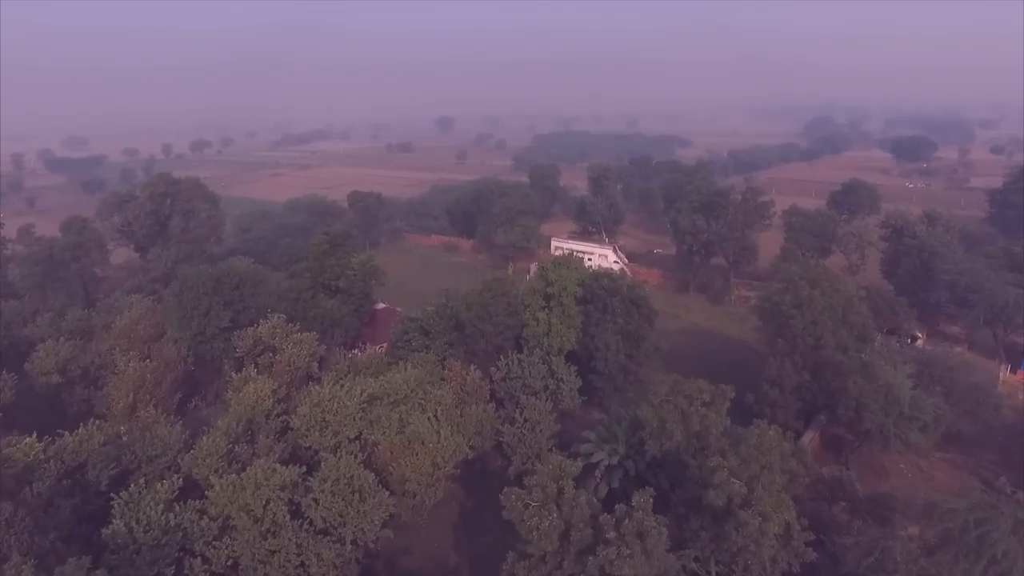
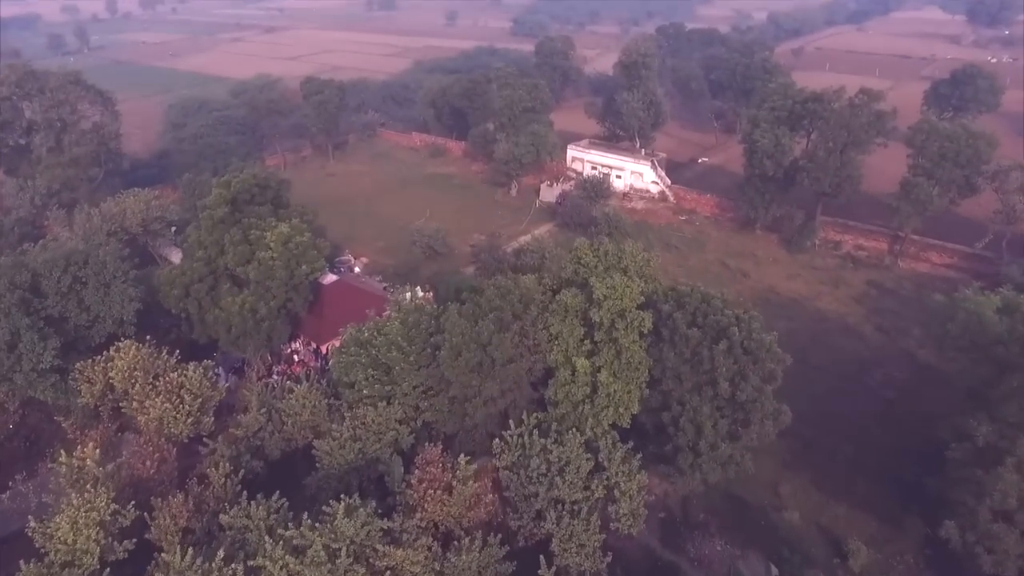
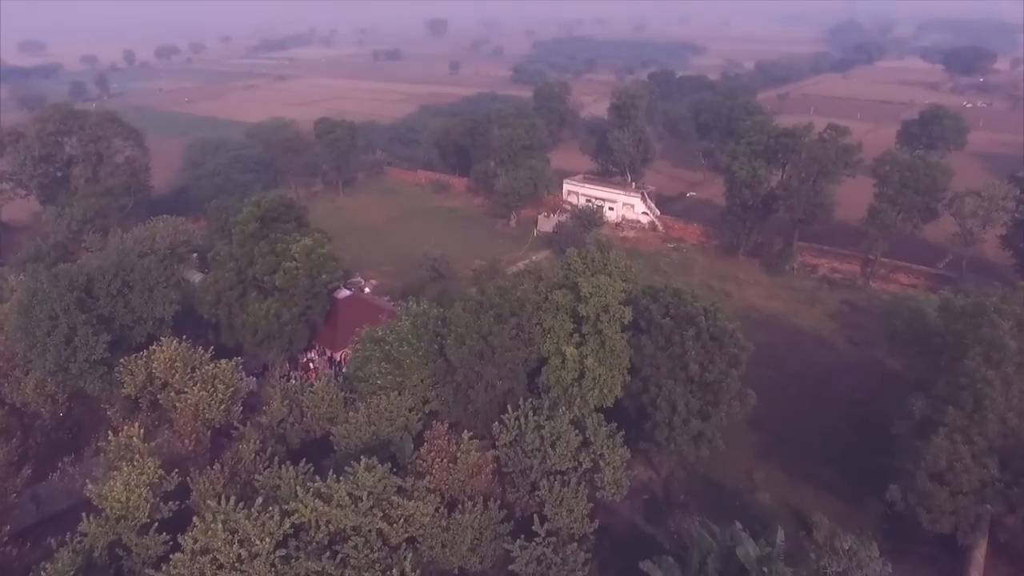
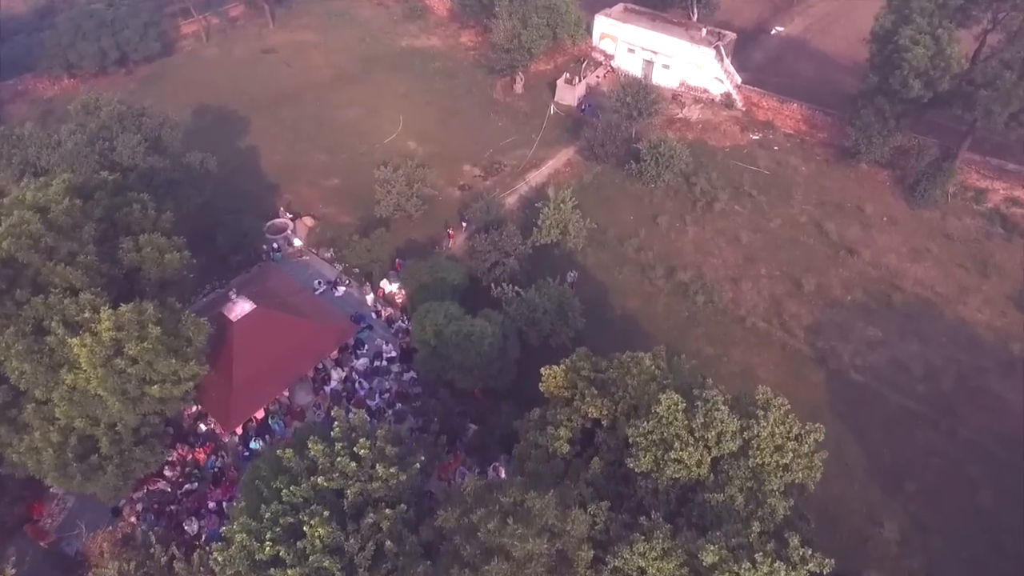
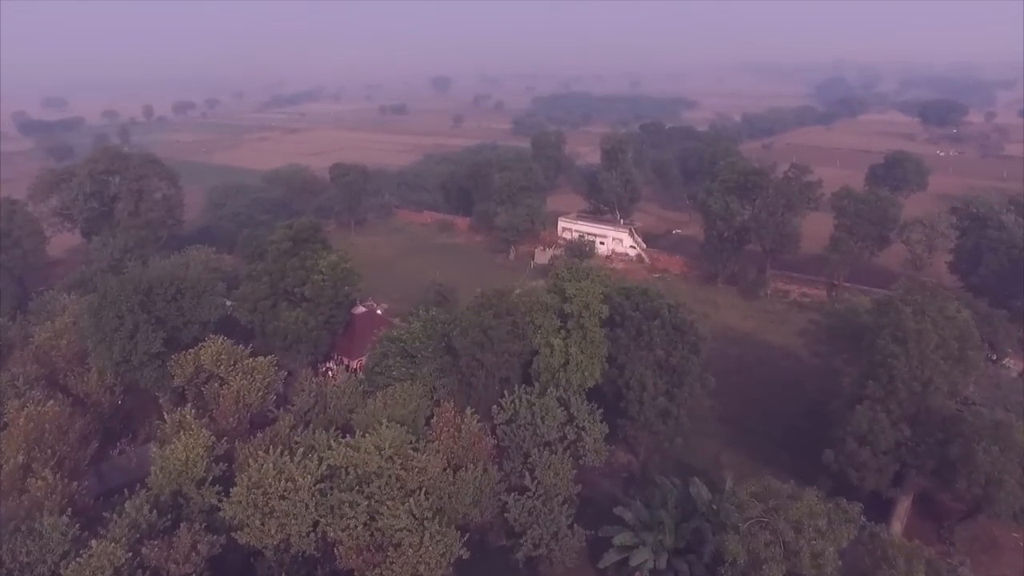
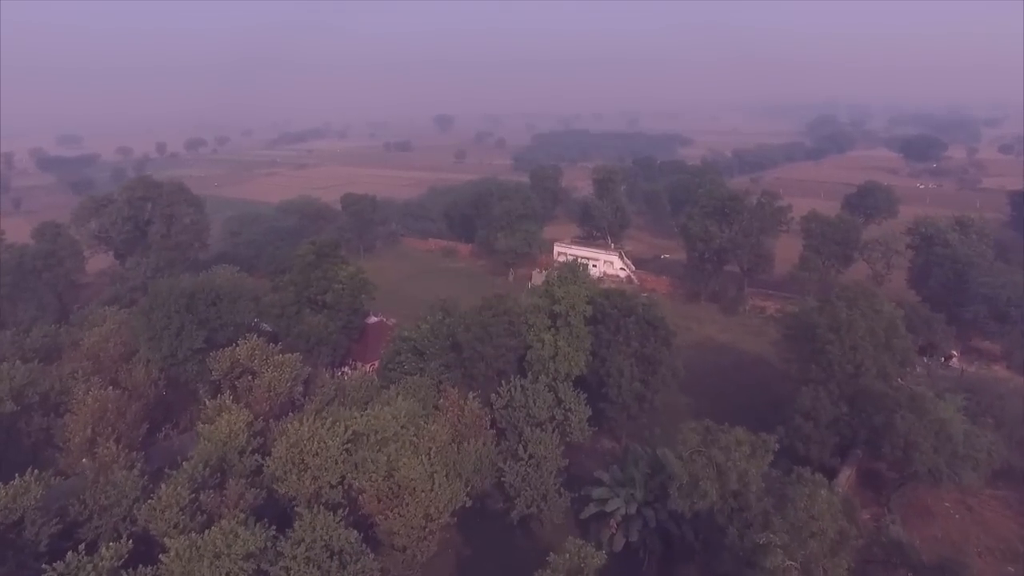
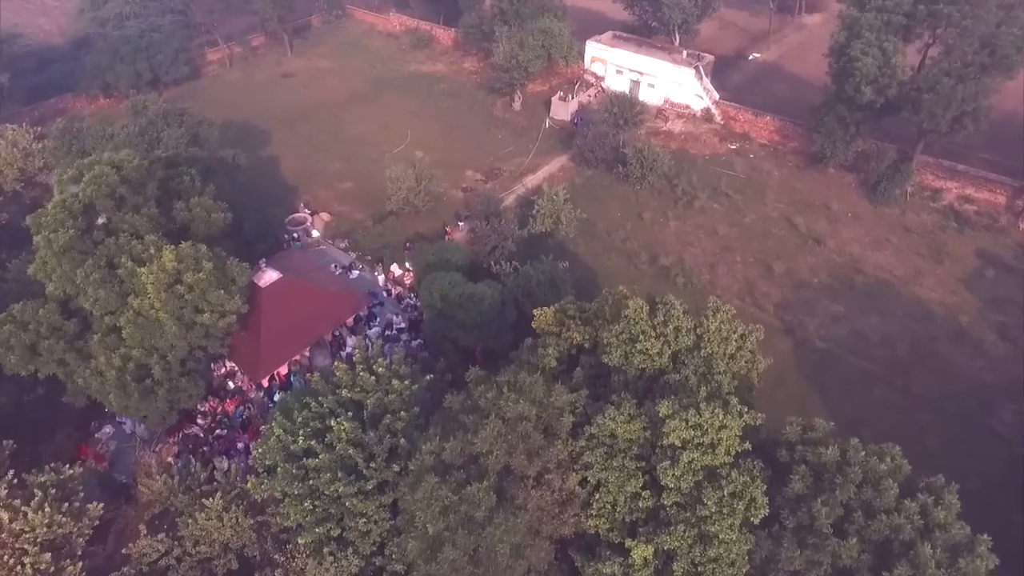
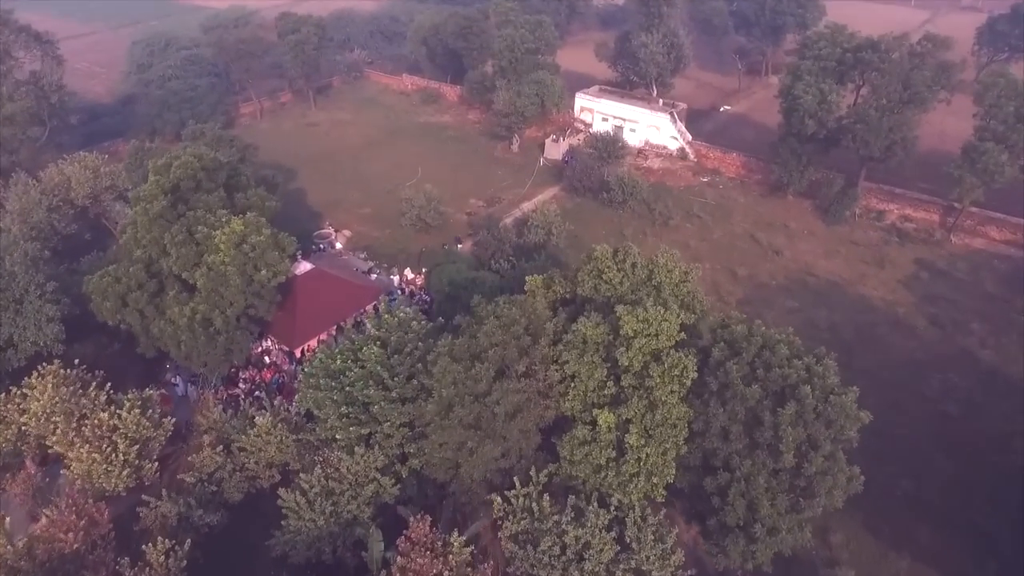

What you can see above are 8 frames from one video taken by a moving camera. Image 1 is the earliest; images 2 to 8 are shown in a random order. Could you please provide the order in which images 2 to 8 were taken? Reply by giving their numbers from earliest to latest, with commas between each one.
6, 5, 3, 2, 8, 7, 4
